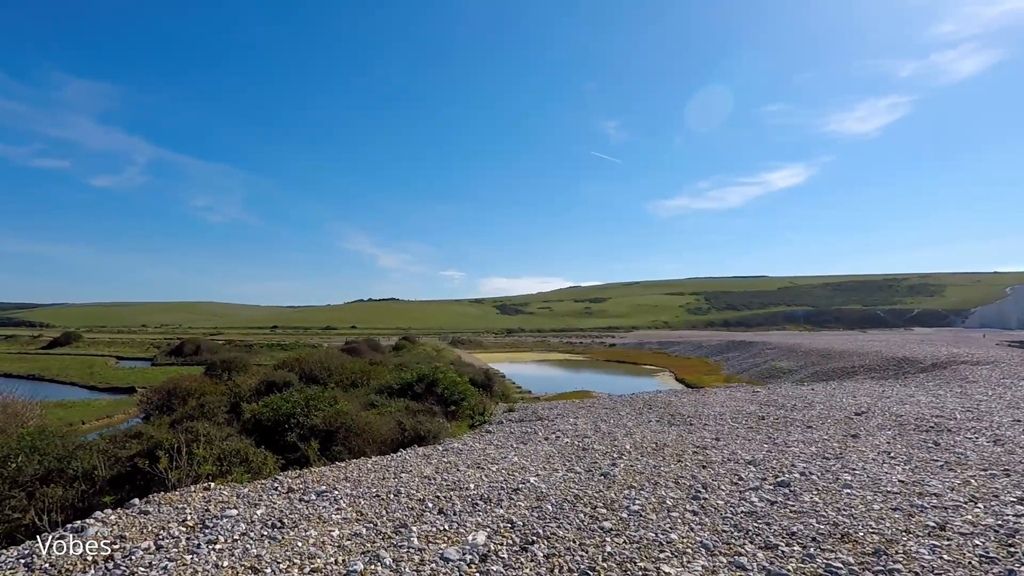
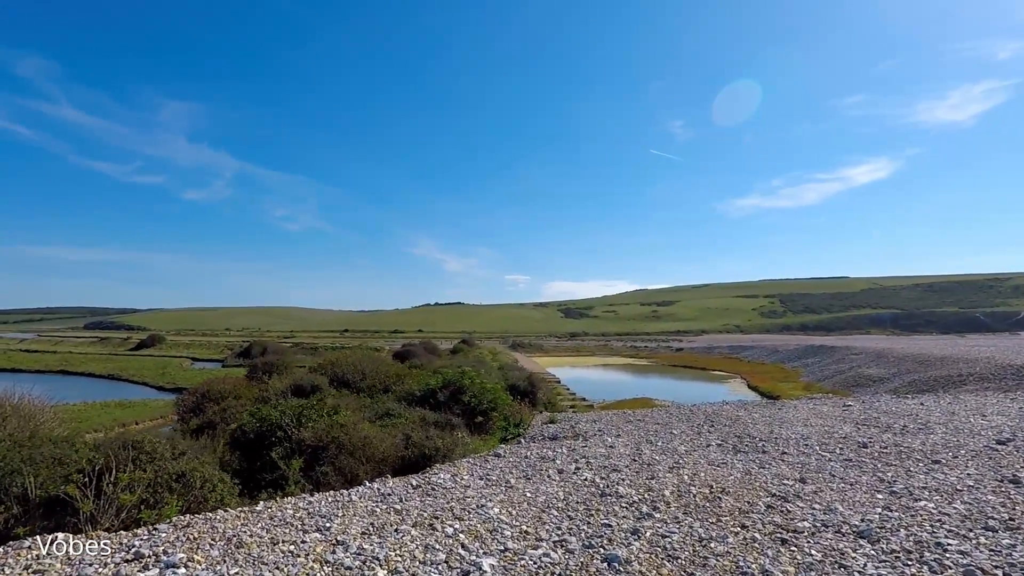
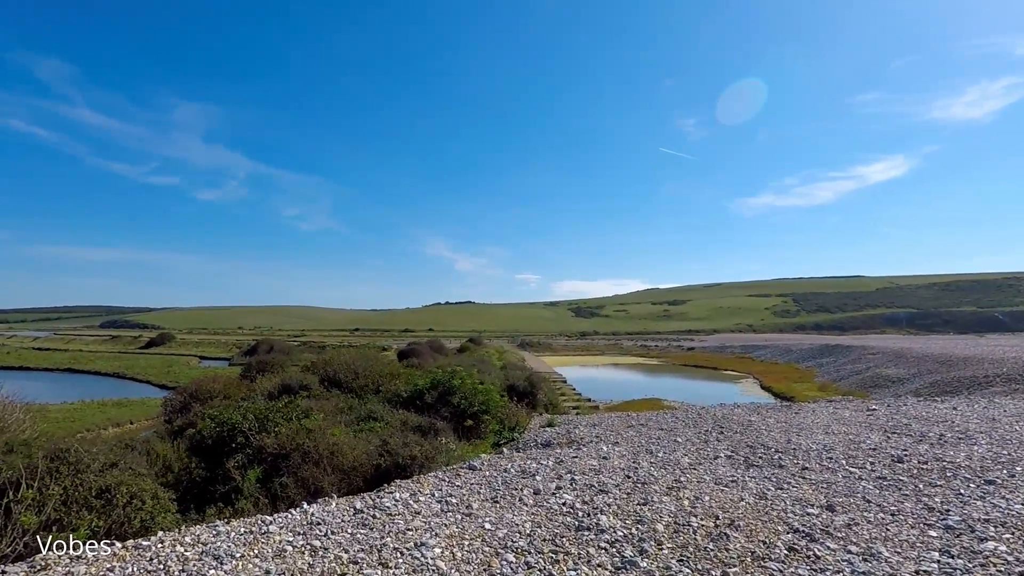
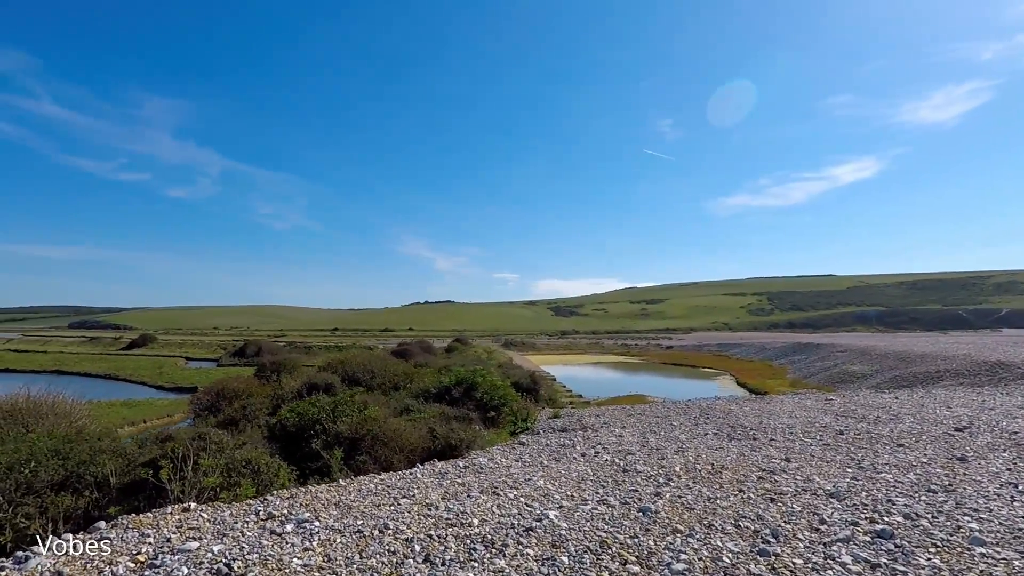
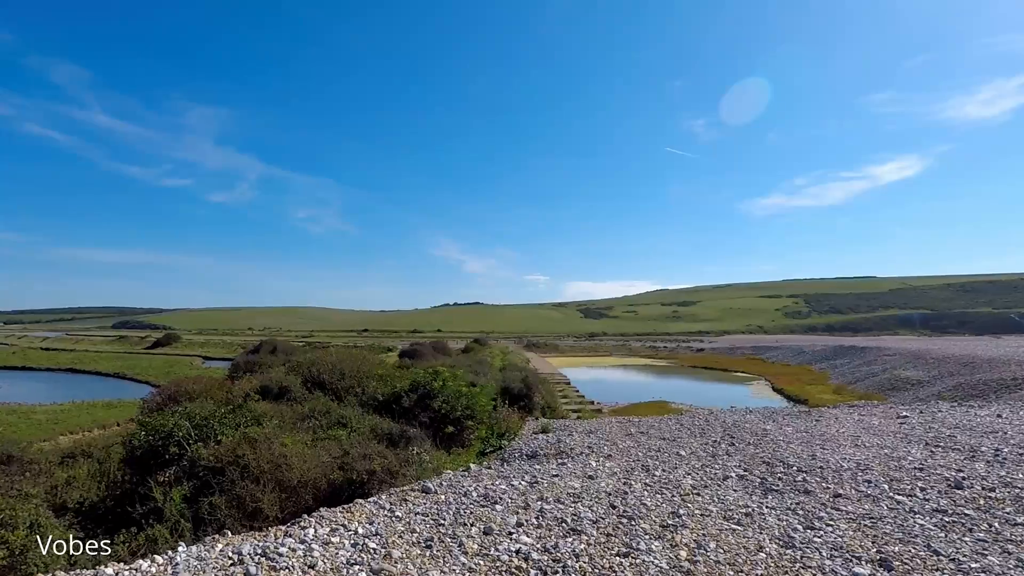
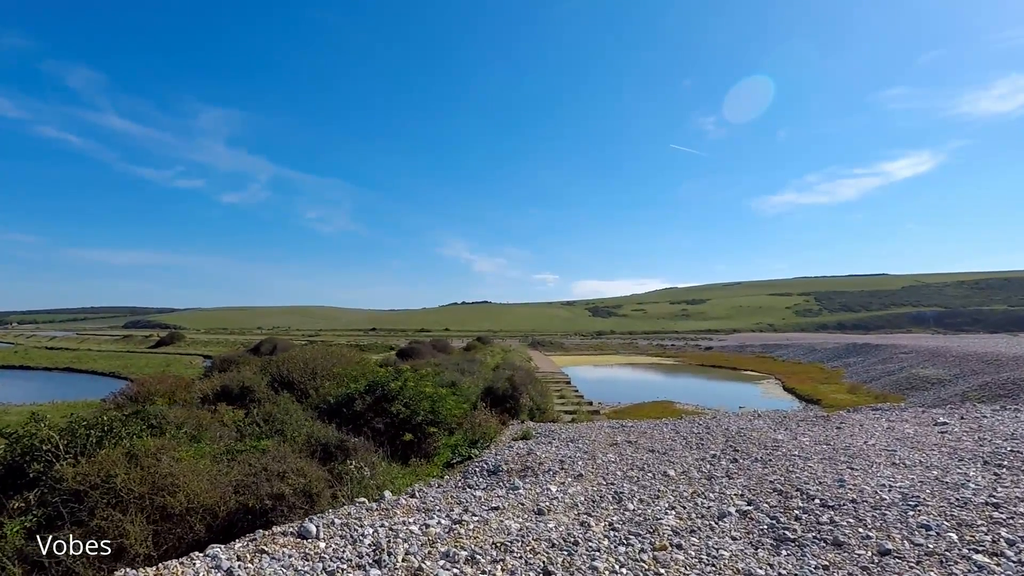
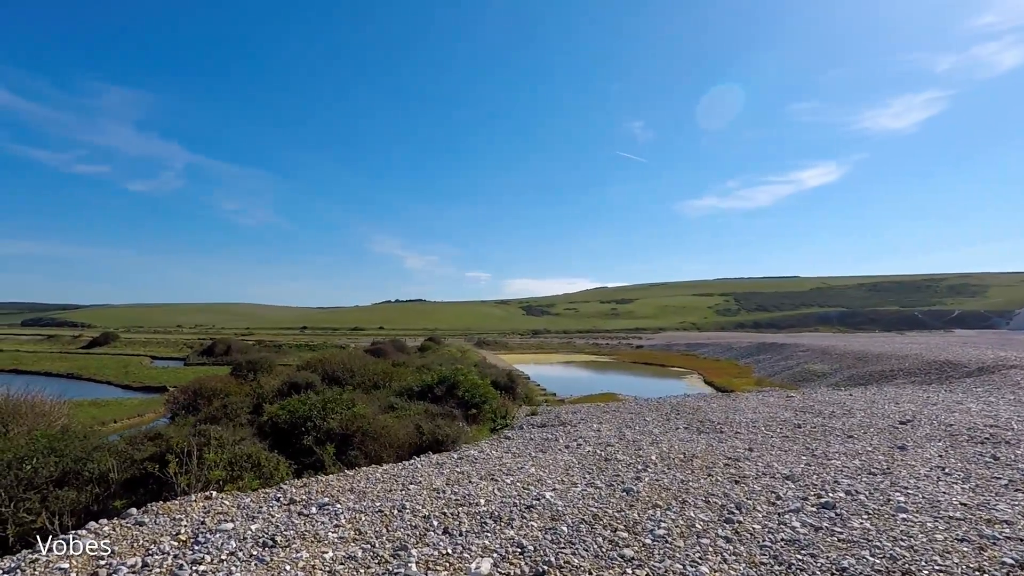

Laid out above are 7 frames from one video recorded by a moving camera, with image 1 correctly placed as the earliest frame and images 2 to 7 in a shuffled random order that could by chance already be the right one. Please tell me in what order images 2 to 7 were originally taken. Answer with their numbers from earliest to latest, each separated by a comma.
7, 4, 2, 3, 5, 6
